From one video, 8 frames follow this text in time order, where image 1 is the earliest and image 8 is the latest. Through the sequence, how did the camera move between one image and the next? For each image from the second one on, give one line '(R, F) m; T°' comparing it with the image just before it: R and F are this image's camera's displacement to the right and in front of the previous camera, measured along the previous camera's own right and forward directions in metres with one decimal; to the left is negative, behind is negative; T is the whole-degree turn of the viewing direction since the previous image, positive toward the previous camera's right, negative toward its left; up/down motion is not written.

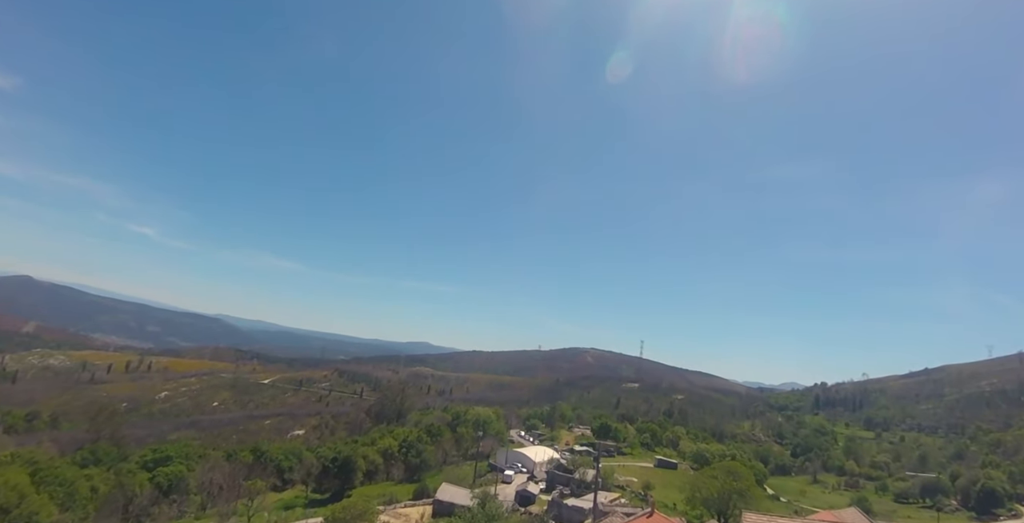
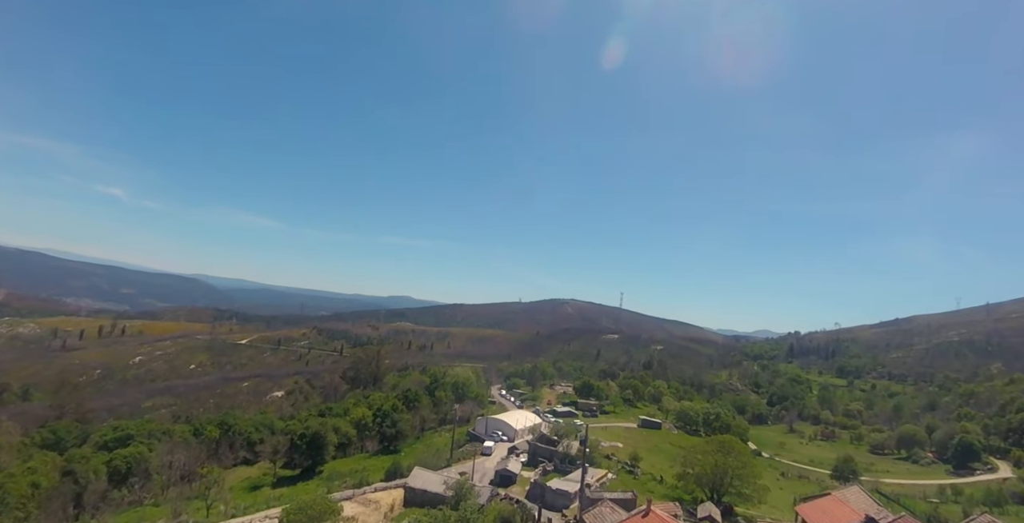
(+0.4, +5.5) m; +2°
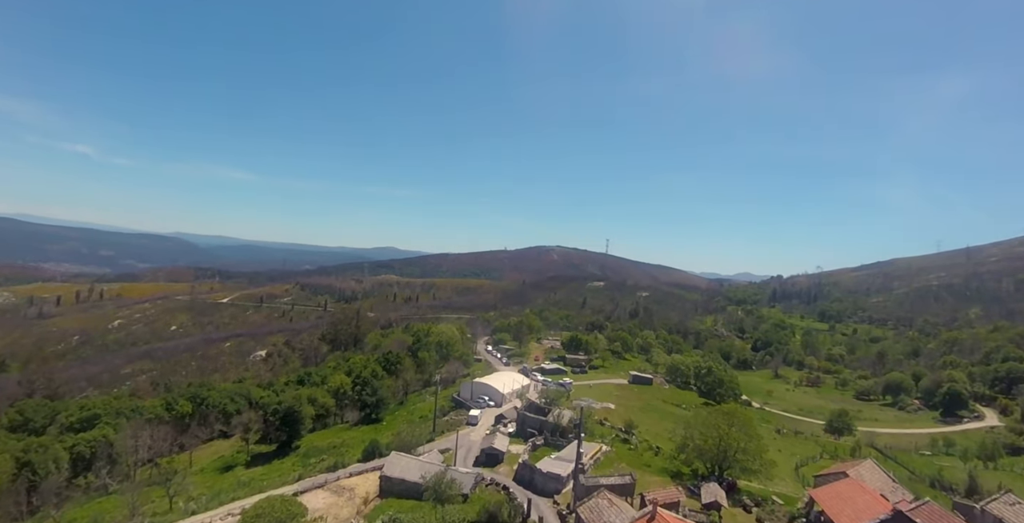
(+0.3, +5.3) m; +2°
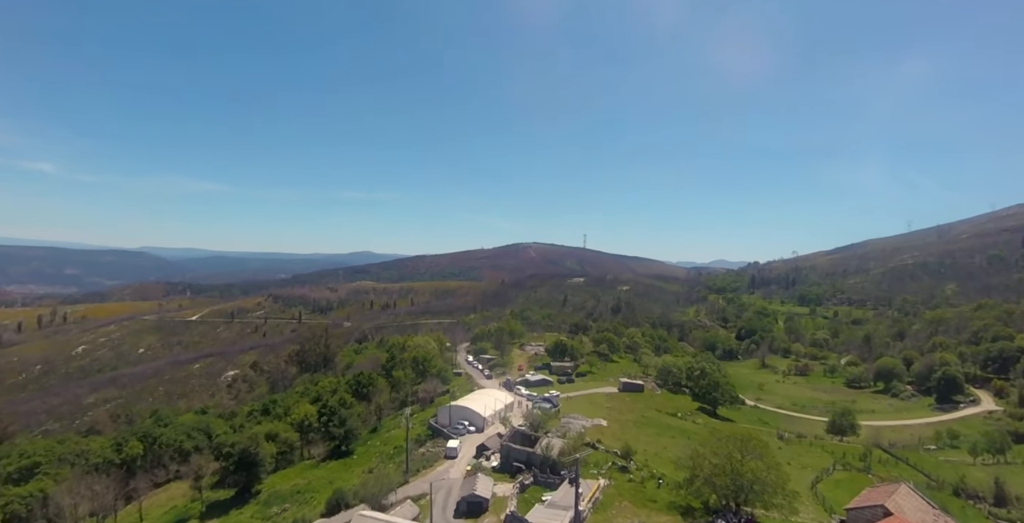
(+0.3, +5.3) m; +3°
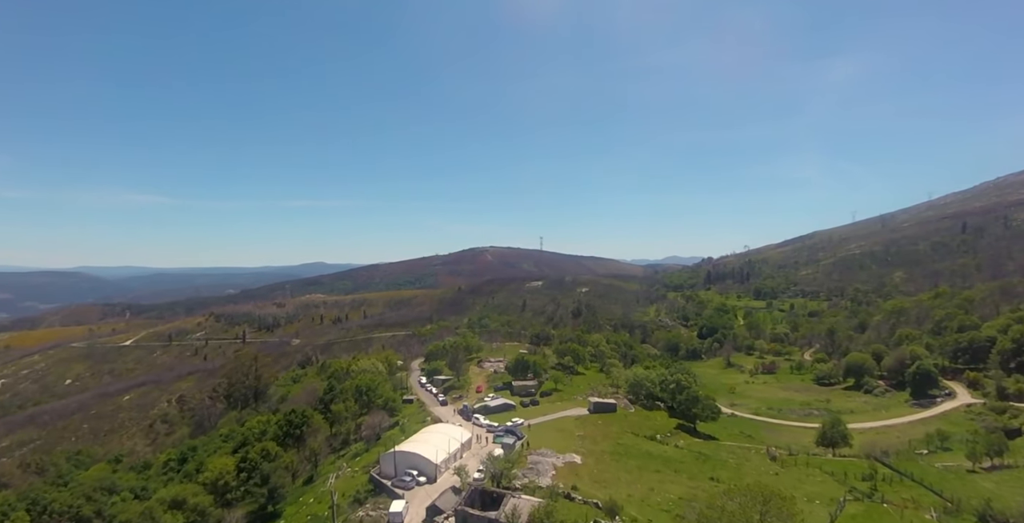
(+0.8, +8.7) m; +5°
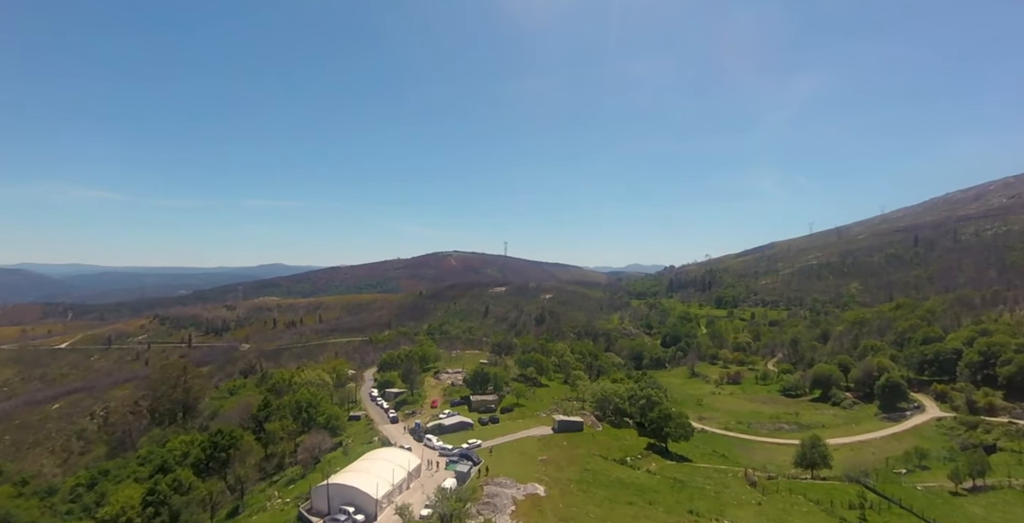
(+0.5, +6.0) m; +4°
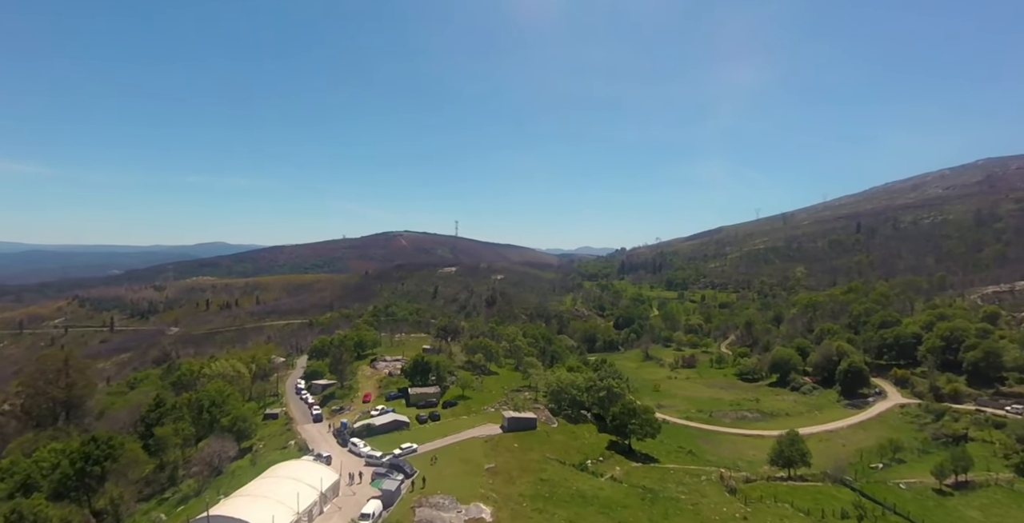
(+0.8, +8.8) m; +6°
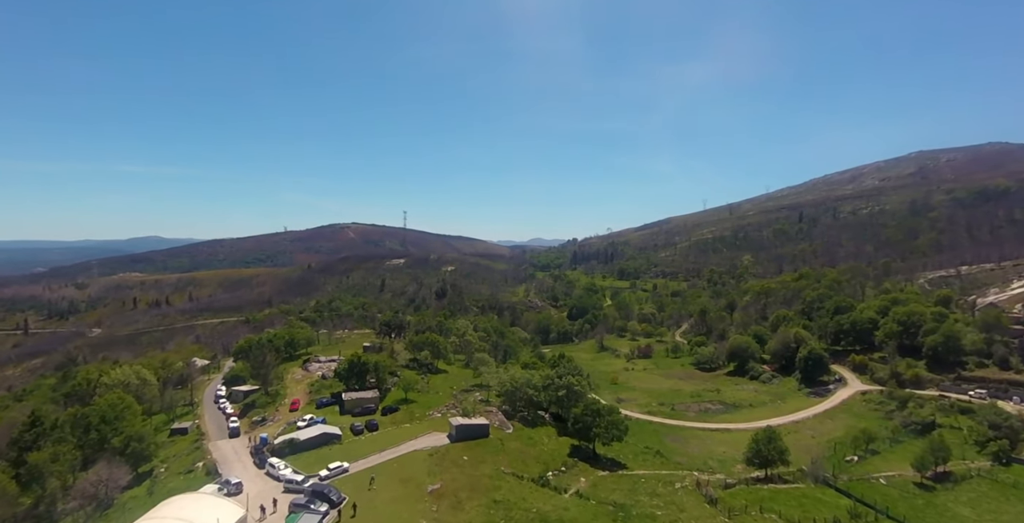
(+0.4, +6.6) m; +6°
